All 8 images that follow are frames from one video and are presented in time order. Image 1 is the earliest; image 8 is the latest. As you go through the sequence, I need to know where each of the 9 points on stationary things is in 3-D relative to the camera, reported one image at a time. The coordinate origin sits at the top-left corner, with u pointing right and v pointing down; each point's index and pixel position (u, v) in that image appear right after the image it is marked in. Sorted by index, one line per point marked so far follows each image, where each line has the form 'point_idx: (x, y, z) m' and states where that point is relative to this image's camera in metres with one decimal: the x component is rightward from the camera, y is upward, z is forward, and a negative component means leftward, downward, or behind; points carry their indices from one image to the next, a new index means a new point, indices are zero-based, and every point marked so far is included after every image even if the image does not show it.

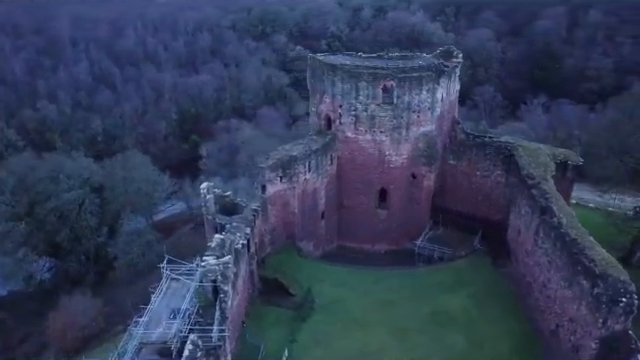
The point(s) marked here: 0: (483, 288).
0: (+6.1, -4.1, +19.2) m
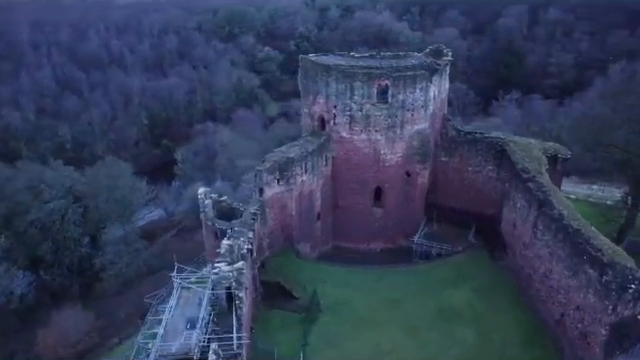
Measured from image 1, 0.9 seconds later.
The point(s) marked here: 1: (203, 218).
0: (+6.3, -4.0, +19.5) m
1: (-4.6, -1.5, +19.7) m
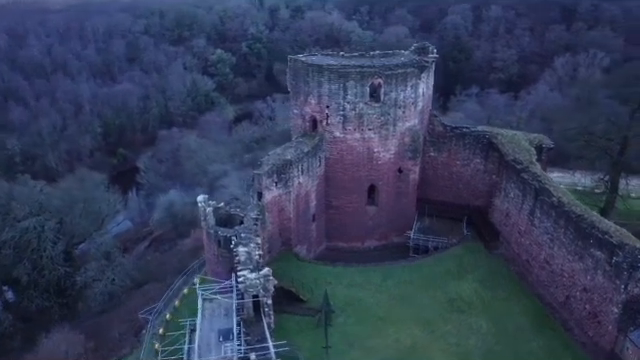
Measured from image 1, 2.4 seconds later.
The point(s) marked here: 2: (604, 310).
0: (+6.5, -3.7, +20.1) m
1: (-4.4, -1.7, +19.1) m
2: (+8.8, -4.0, +15.7) m
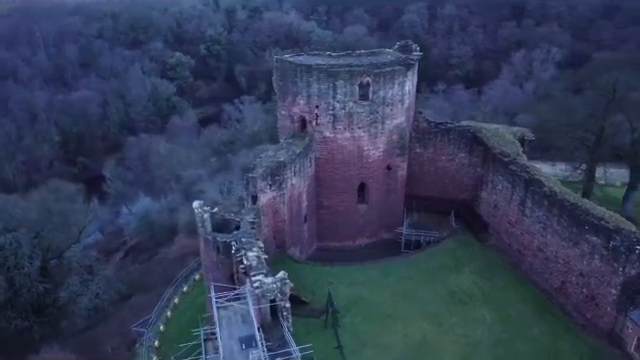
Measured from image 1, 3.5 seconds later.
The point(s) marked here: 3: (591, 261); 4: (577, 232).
0: (+6.5, -3.4, +20.6) m
1: (-4.4, -1.9, +18.6) m
2: (+9.2, -3.7, +16.4) m
3: (+9.0, -2.7, +16.8) m
4: (+8.7, -1.8, +17.2) m
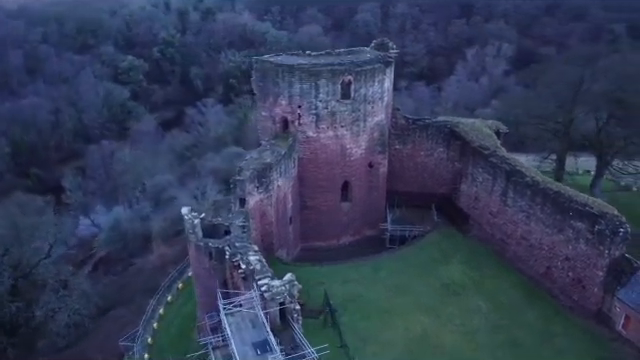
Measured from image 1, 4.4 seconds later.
0: (+6.1, -3.1, +21.2) m
1: (-4.6, -2.1, +18.1) m
2: (+9.1, -3.2, +17.2) m
3: (+8.9, -2.3, +17.6) m
4: (+8.6, -1.4, +18.0) m
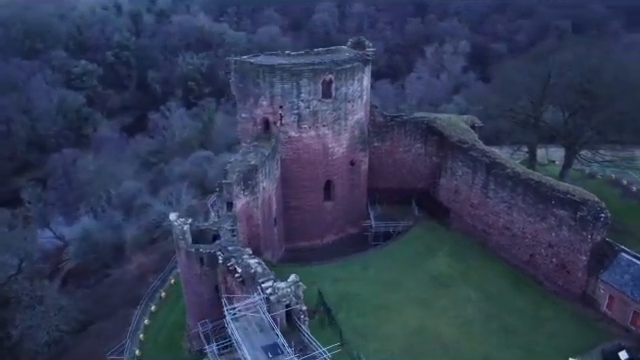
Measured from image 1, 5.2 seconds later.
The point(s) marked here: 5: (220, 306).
0: (+5.6, -2.9, +21.6) m
1: (-4.9, -2.3, +17.7) m
2: (+9.0, -2.8, +18.0) m
3: (+8.6, -1.9, +18.3) m
4: (+8.2, -1.0, +18.6) m
5: (-3.6, -4.5, +18.2) m
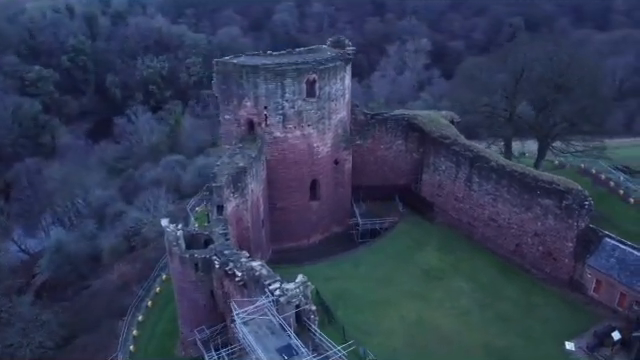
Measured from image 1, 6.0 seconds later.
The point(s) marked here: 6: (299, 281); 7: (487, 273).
0: (+5.1, -2.6, +22.0) m
1: (-5.0, -2.5, +17.2) m
2: (+8.8, -2.5, +18.7) m
3: (+8.4, -1.5, +18.9) m
4: (+7.9, -0.7, +19.3) m
5: (-3.7, -4.6, +17.9) m
6: (-0.6, -2.7, +13.7) m
7: (+6.5, -3.7, +19.8) m
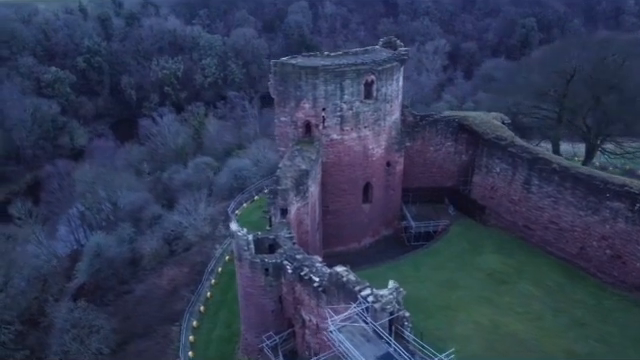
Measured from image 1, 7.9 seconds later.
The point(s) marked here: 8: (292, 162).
0: (+7.5, -2.7, +21.7) m
1: (-2.5, -2.6, +16.9) m
2: (+11.2, -2.6, +18.4) m
3: (+10.8, -1.6, +18.6) m
4: (+10.4, -0.8, +19.0) m
5: (-1.2, -4.8, +17.5) m
6: (+1.8, -2.8, +13.4) m
7: (+8.9, -3.8, +19.5) m
8: (-1.1, +0.7, +19.8) m
